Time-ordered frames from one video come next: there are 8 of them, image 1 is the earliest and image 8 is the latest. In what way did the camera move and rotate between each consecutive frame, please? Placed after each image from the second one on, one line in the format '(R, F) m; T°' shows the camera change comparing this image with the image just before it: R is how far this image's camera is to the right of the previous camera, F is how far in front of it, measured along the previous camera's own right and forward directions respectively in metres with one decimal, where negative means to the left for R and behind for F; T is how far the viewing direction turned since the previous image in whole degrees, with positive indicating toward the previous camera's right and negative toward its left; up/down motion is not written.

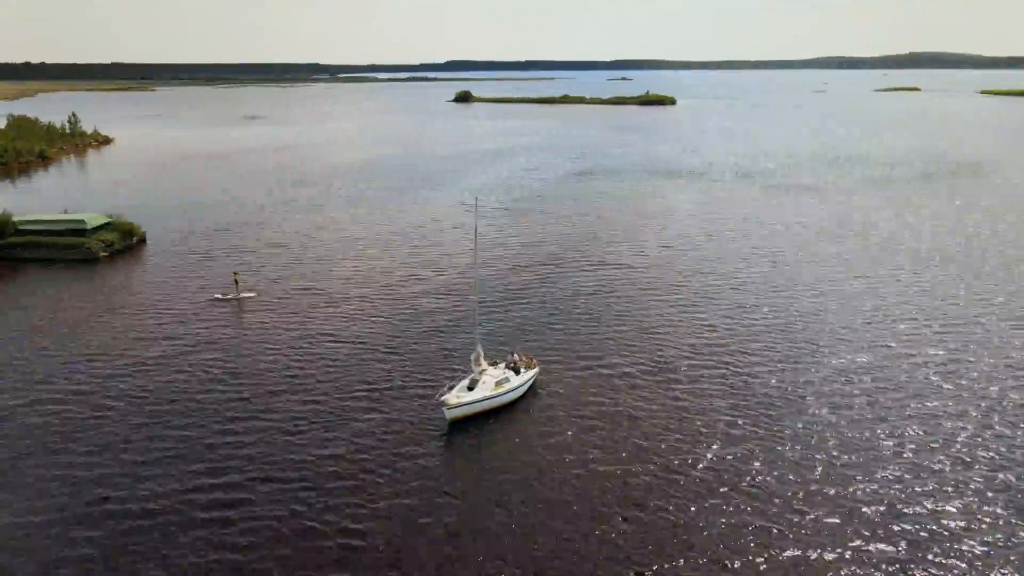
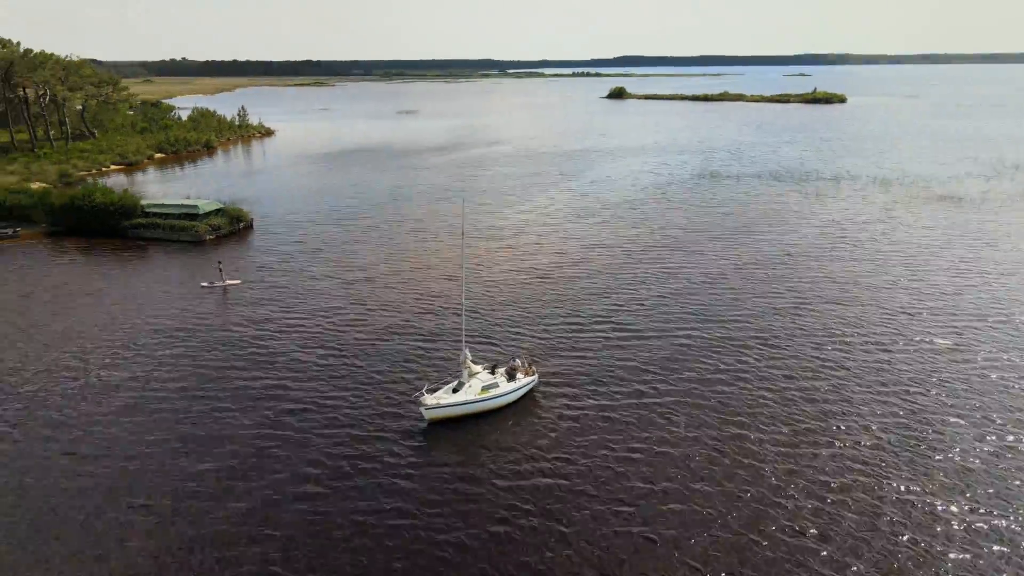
(+5.4, +1.0) m; -11°
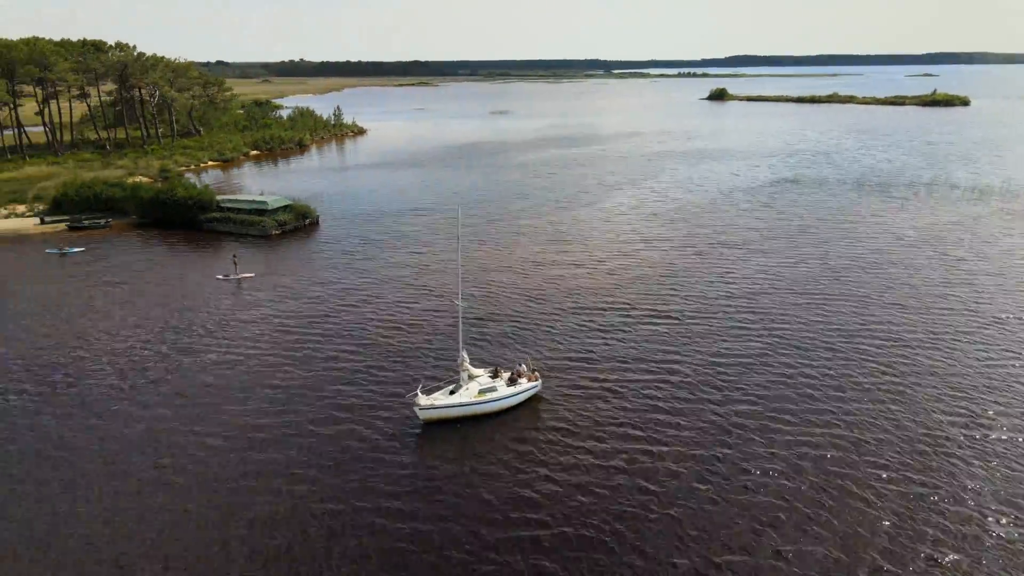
(+3.3, +0.2) m; -7°
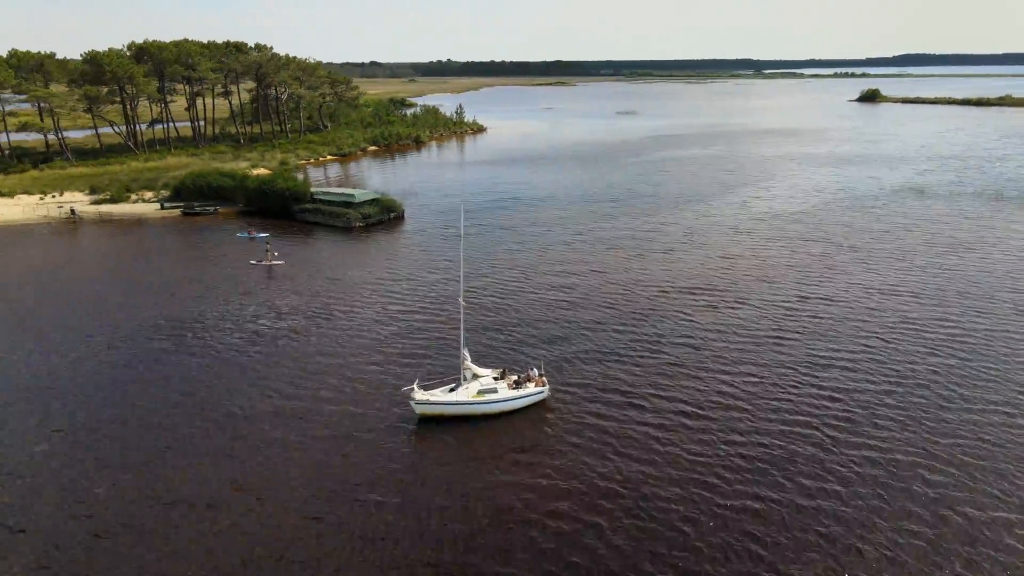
(+4.2, +1.0) m; -10°
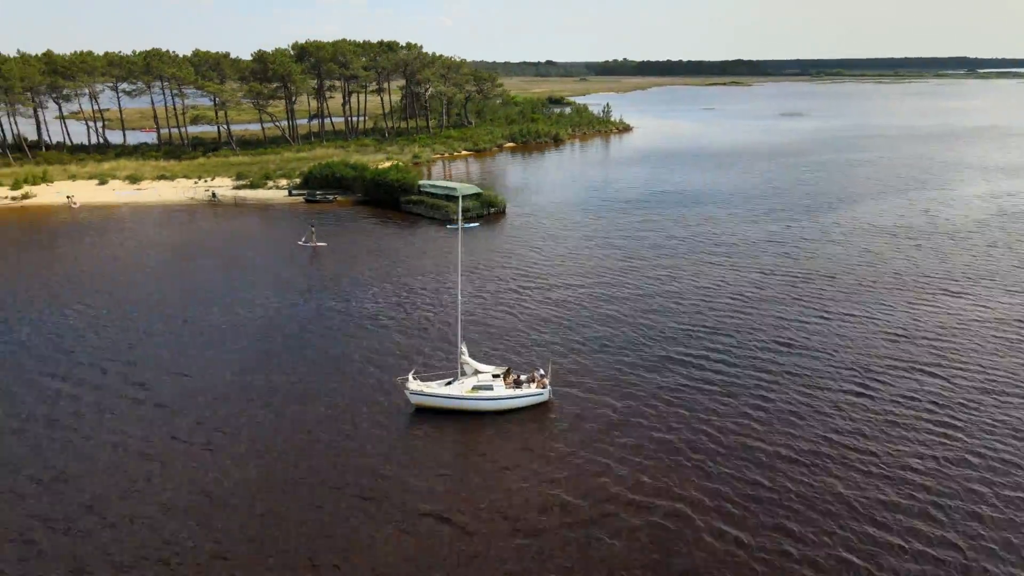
(+5.2, +1.3) m; -12°
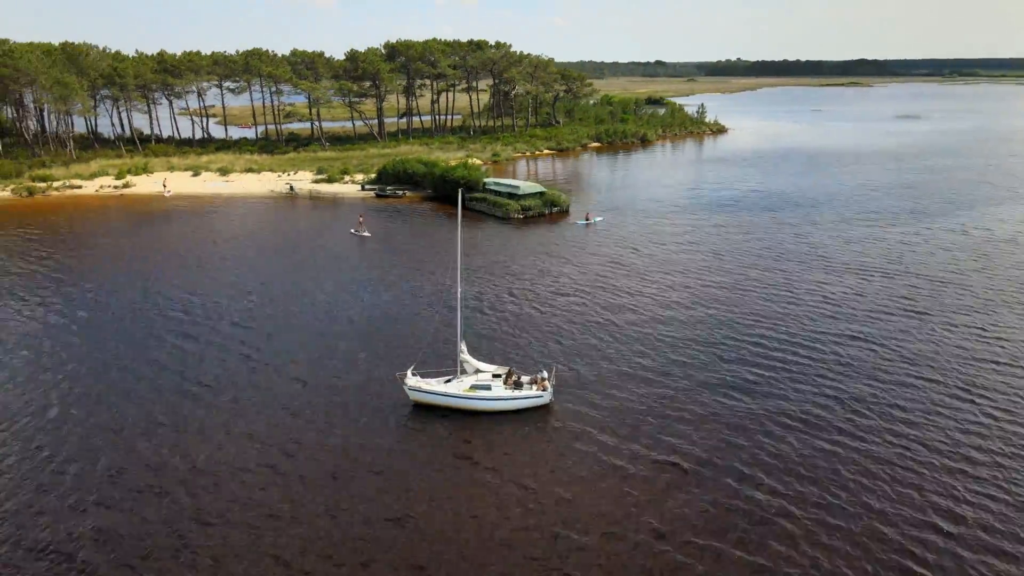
(+3.1, +0.9) m; -7°
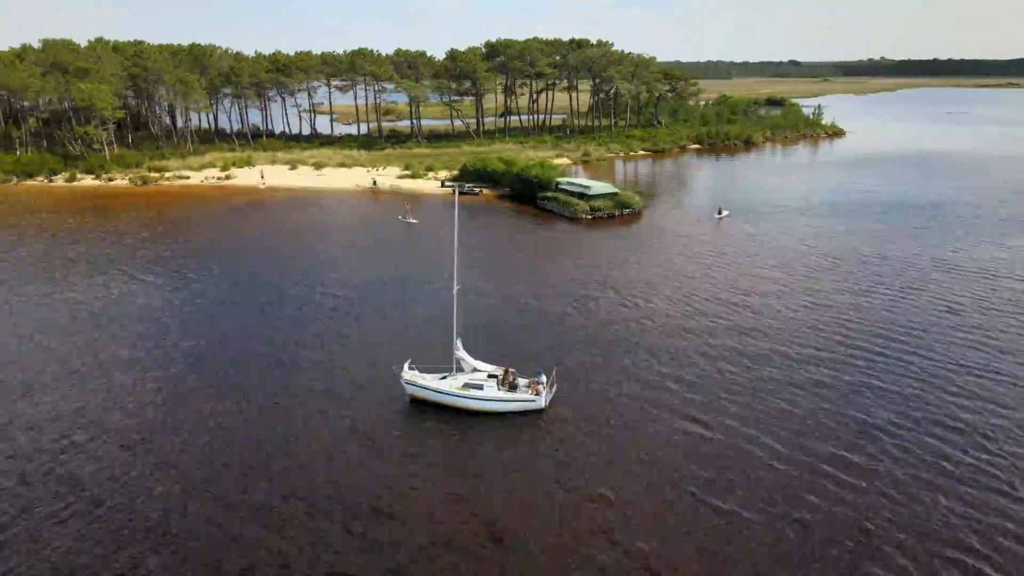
(+3.7, +0.8) m; -9°
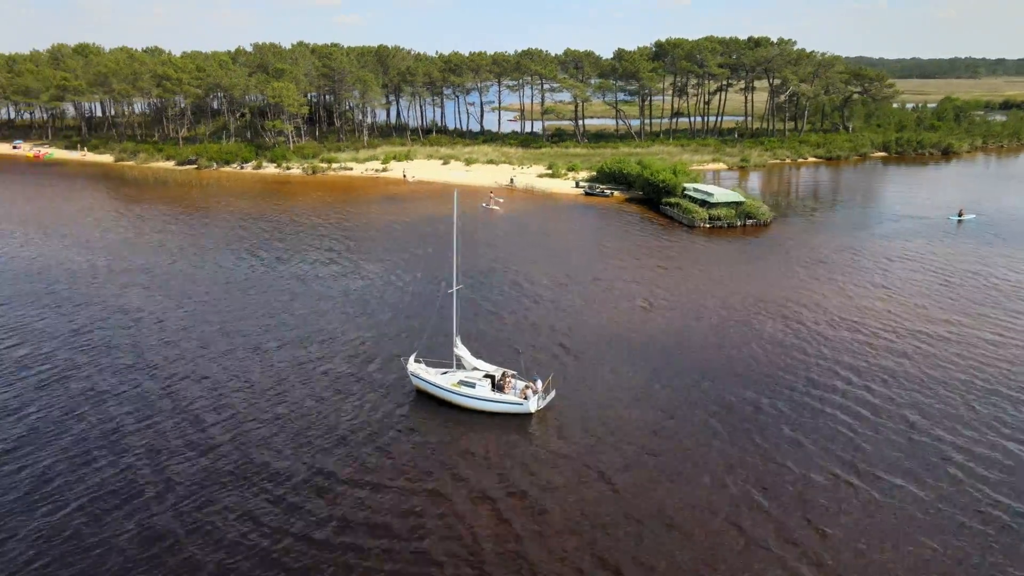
(+6.3, +0.1) m; -14°
